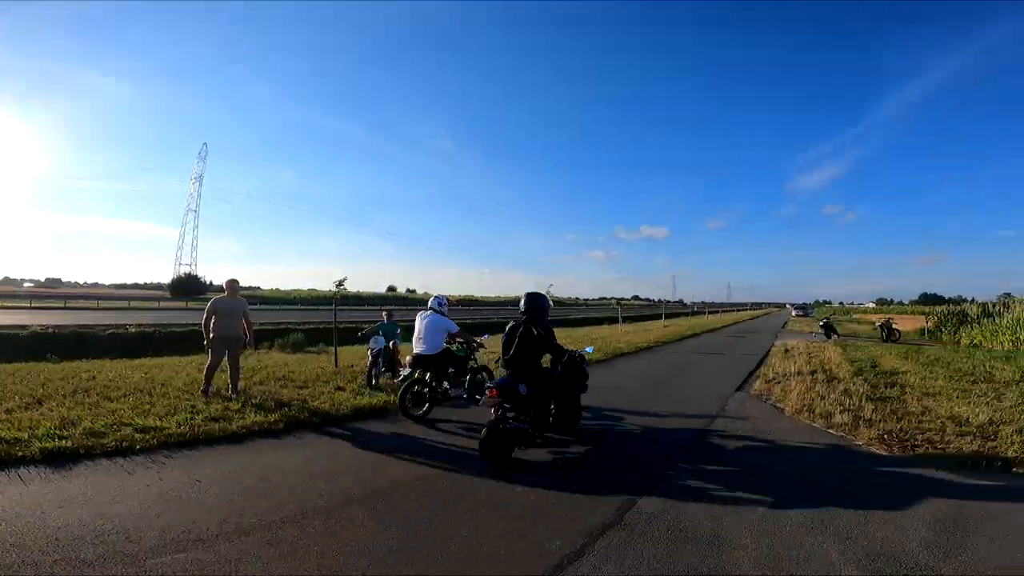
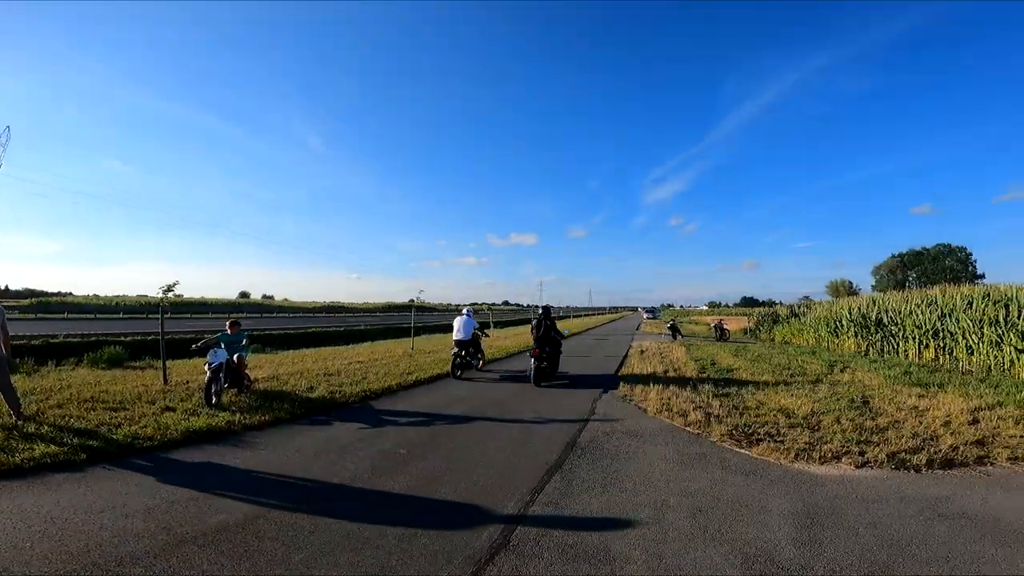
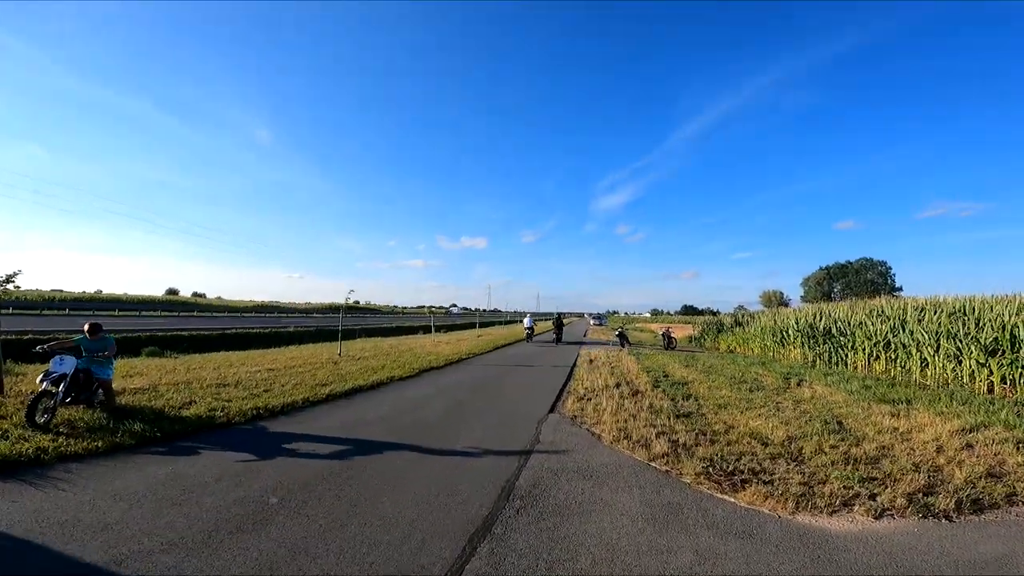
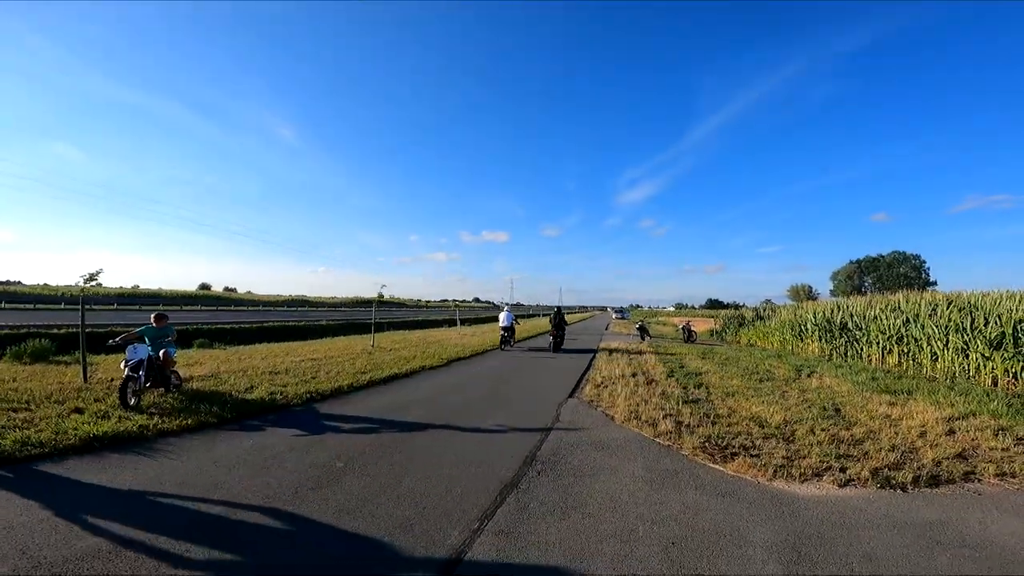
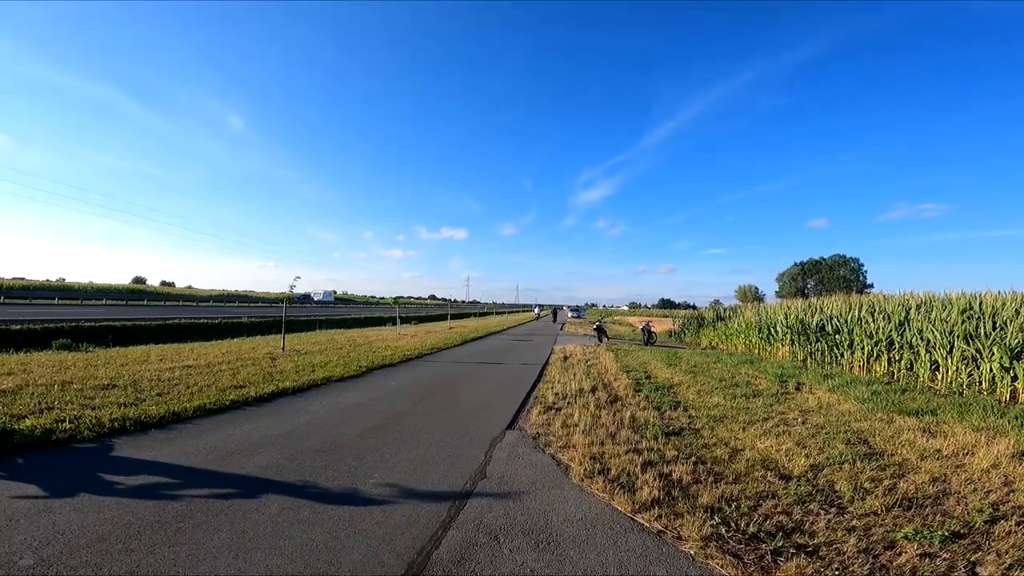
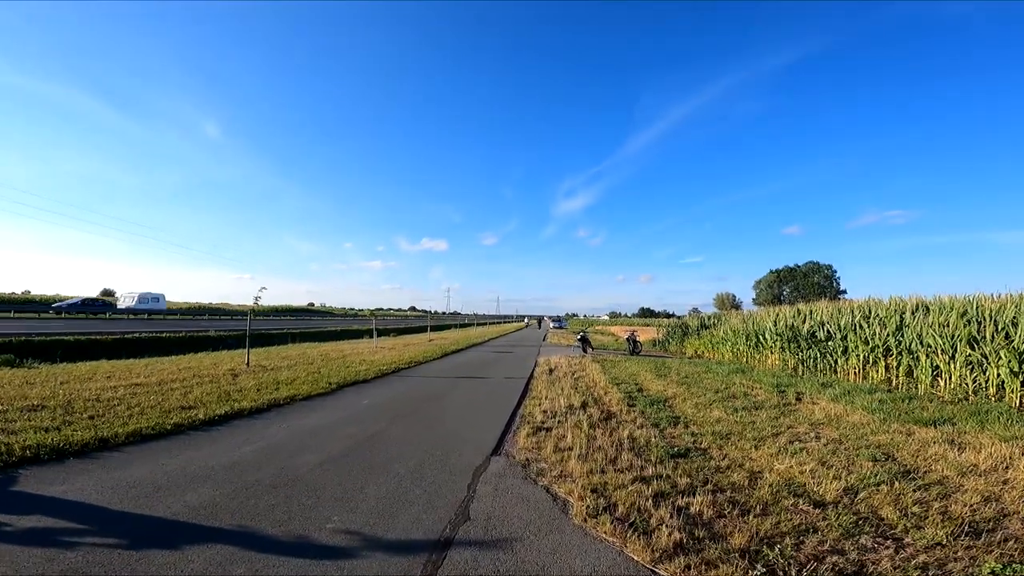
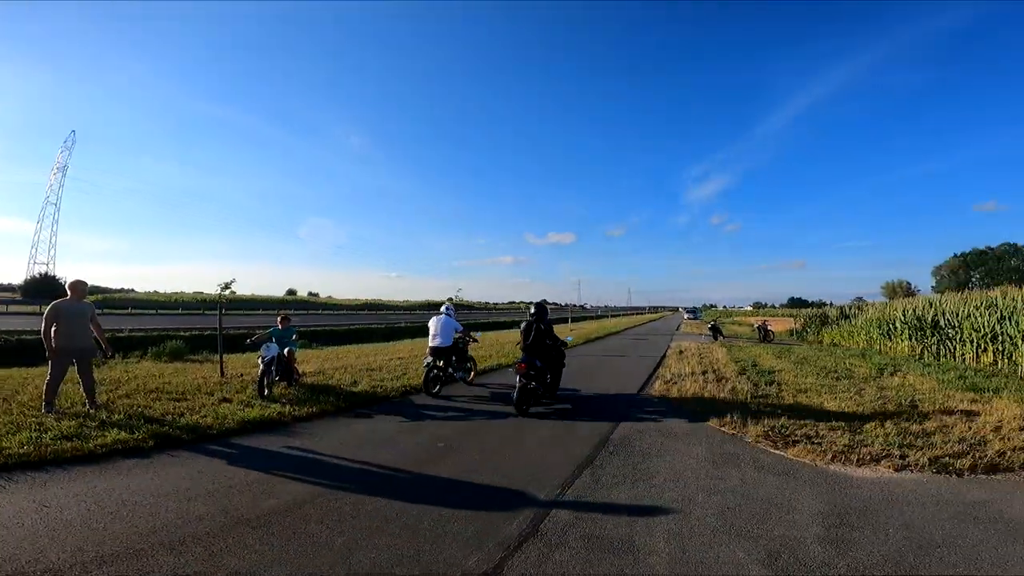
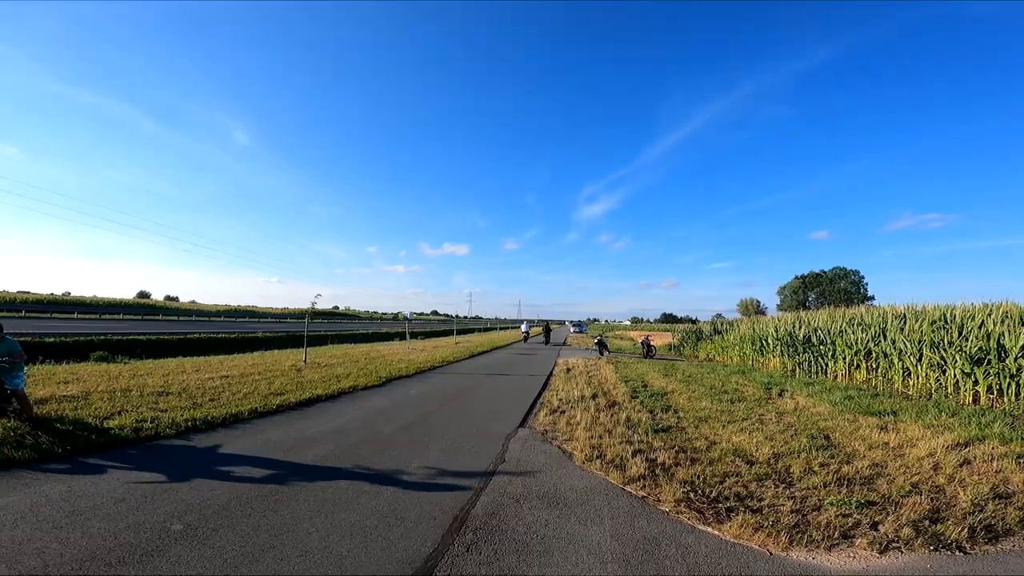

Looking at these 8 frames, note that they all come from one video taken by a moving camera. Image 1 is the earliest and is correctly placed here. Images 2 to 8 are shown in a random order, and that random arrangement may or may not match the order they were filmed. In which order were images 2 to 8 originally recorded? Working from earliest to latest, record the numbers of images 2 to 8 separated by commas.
7, 2, 4, 3, 8, 5, 6
